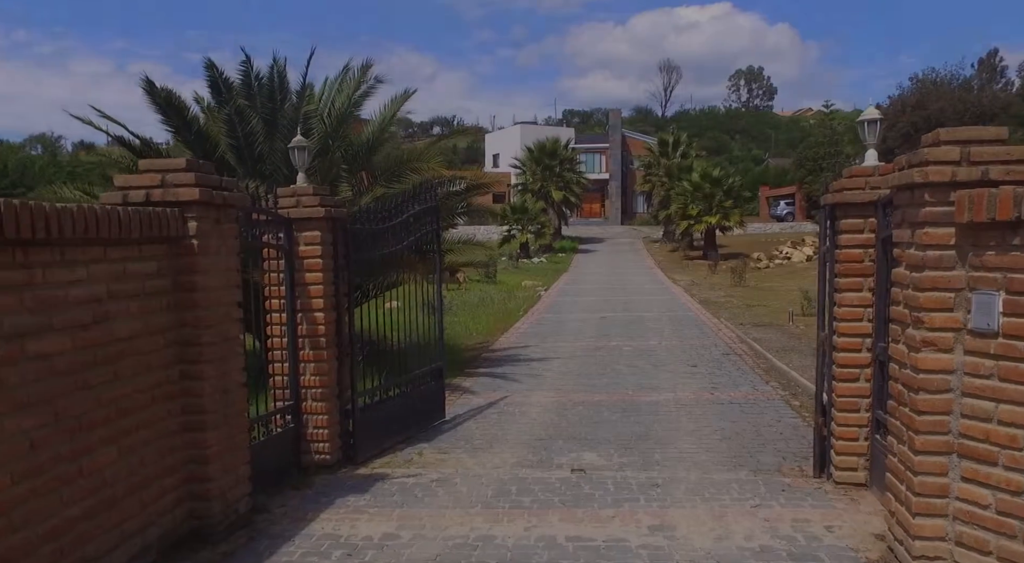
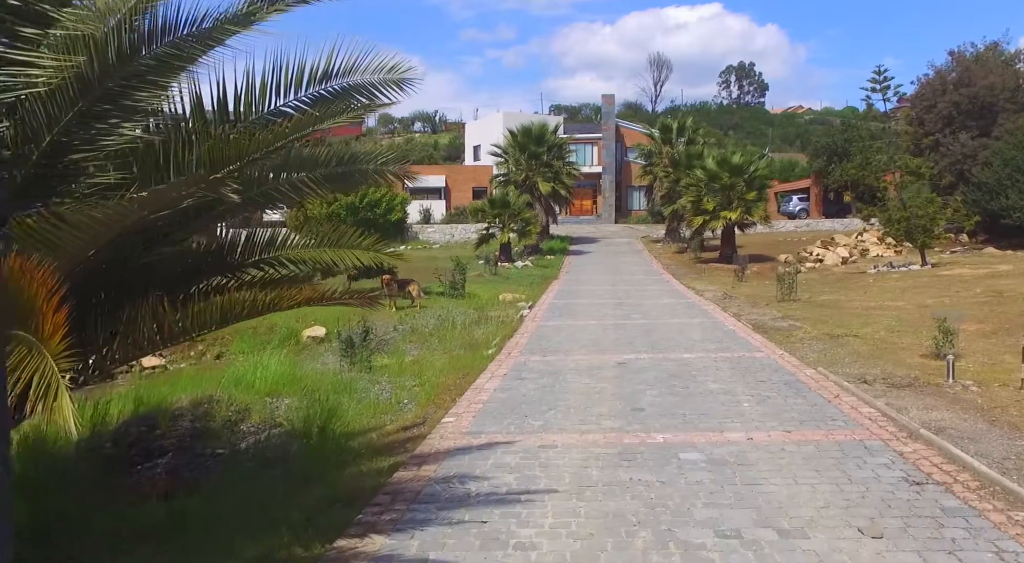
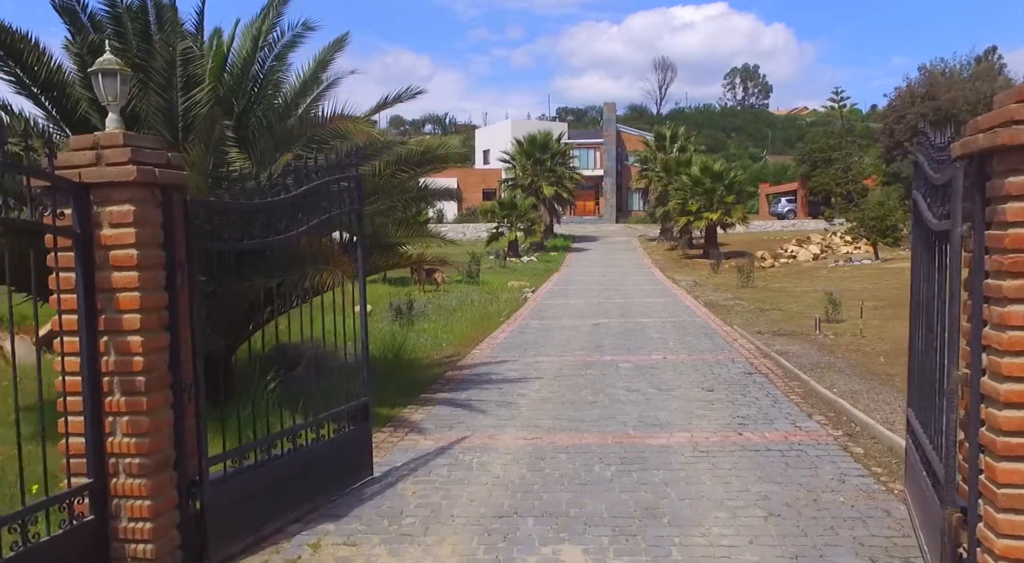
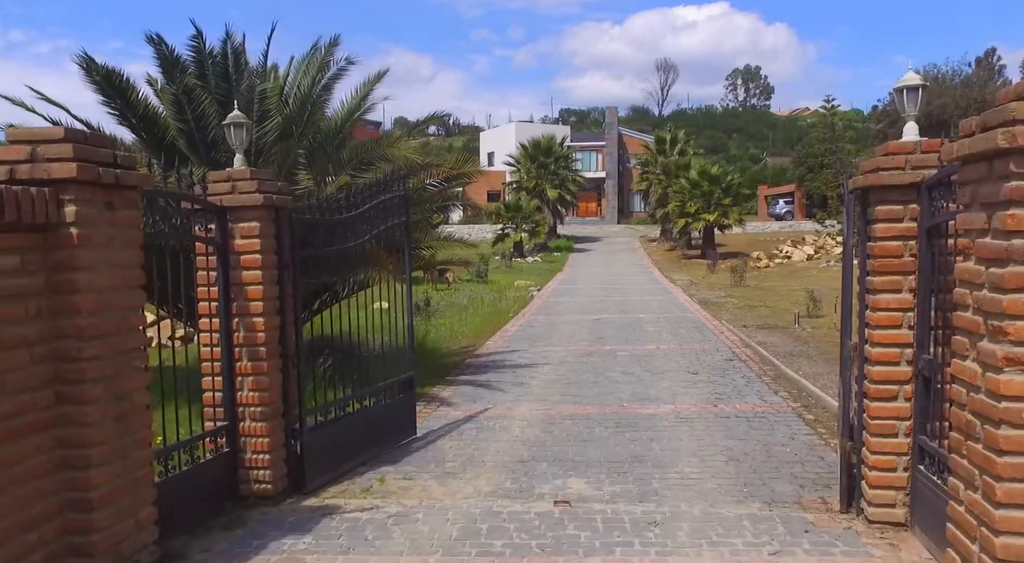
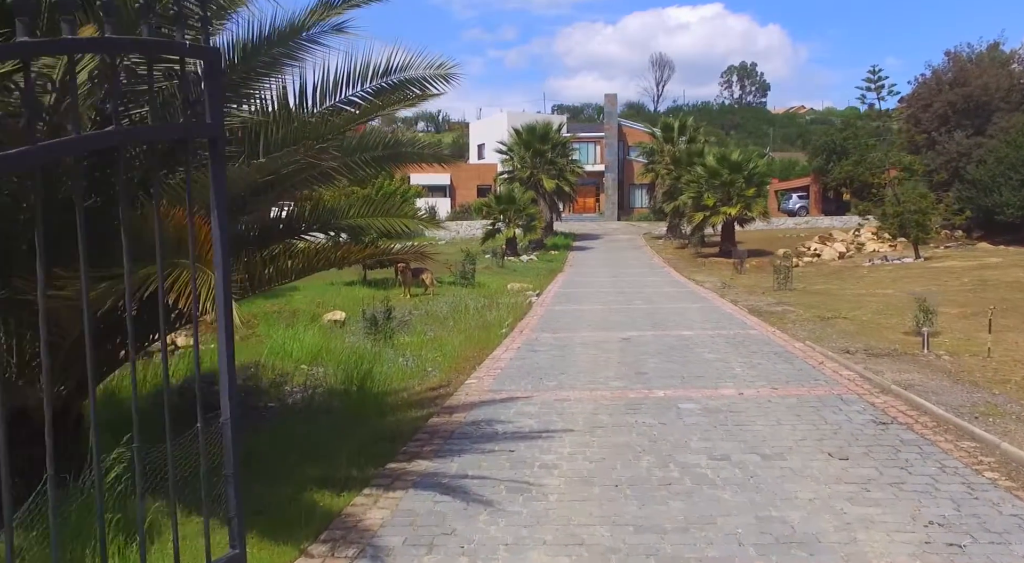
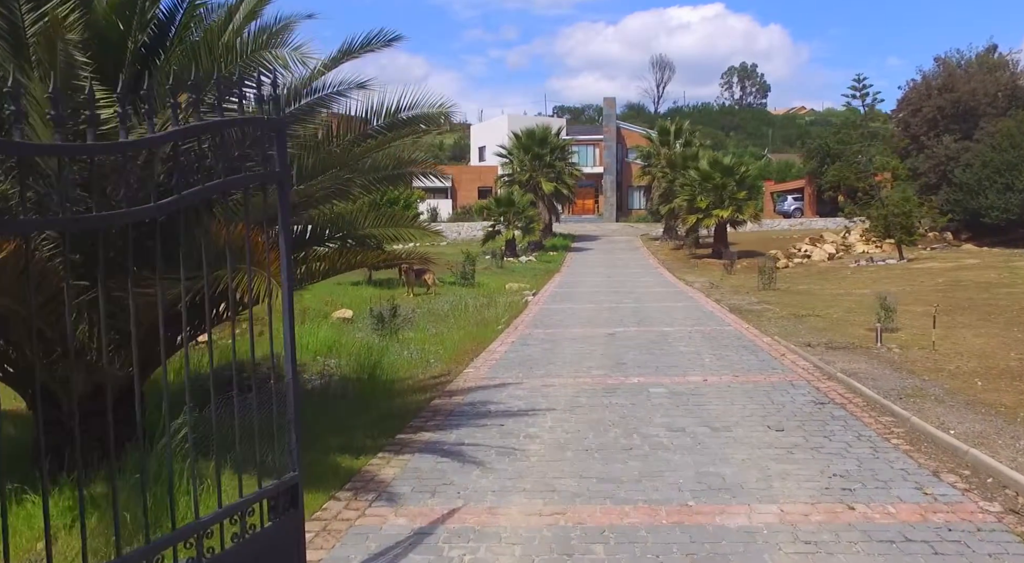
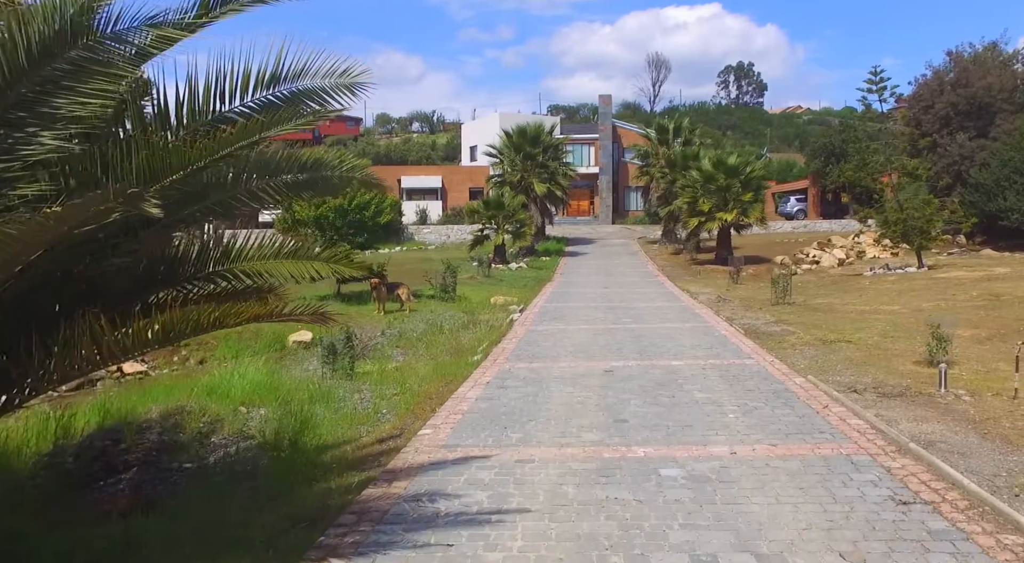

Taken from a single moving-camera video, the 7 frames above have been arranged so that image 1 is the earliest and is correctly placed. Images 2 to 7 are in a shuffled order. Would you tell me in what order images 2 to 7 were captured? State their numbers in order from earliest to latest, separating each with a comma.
4, 3, 6, 5, 2, 7
